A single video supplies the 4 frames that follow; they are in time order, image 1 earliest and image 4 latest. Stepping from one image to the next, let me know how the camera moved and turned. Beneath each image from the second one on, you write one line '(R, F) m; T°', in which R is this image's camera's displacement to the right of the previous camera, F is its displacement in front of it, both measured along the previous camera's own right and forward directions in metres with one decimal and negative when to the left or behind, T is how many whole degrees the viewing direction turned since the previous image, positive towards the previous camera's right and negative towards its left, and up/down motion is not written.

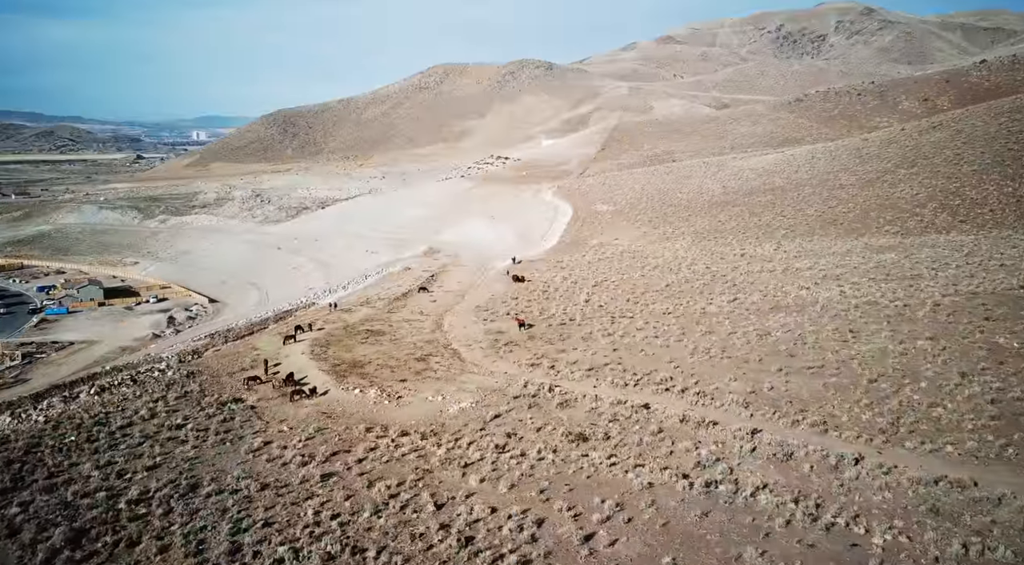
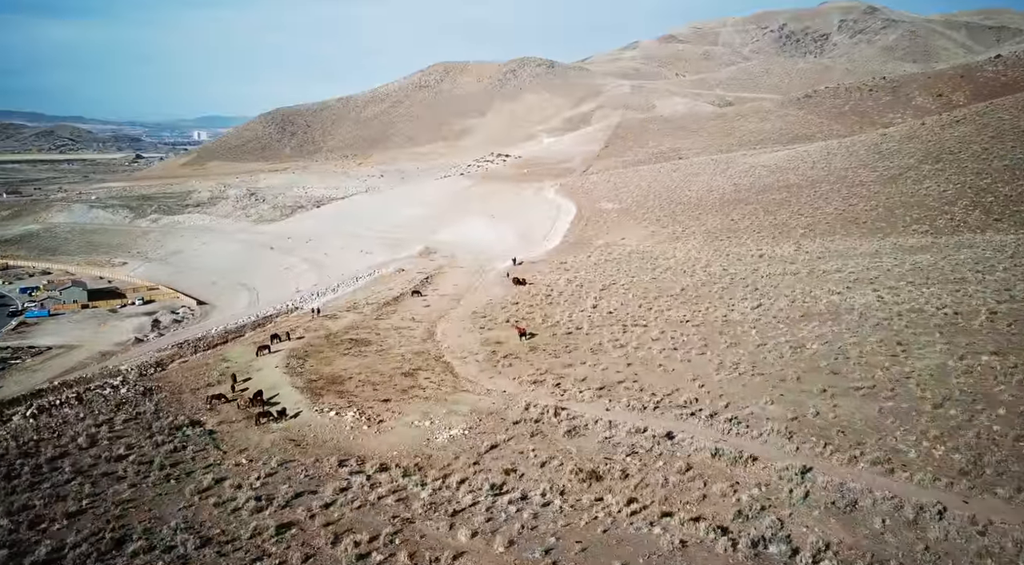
(0.0, +2.7) m; 0°
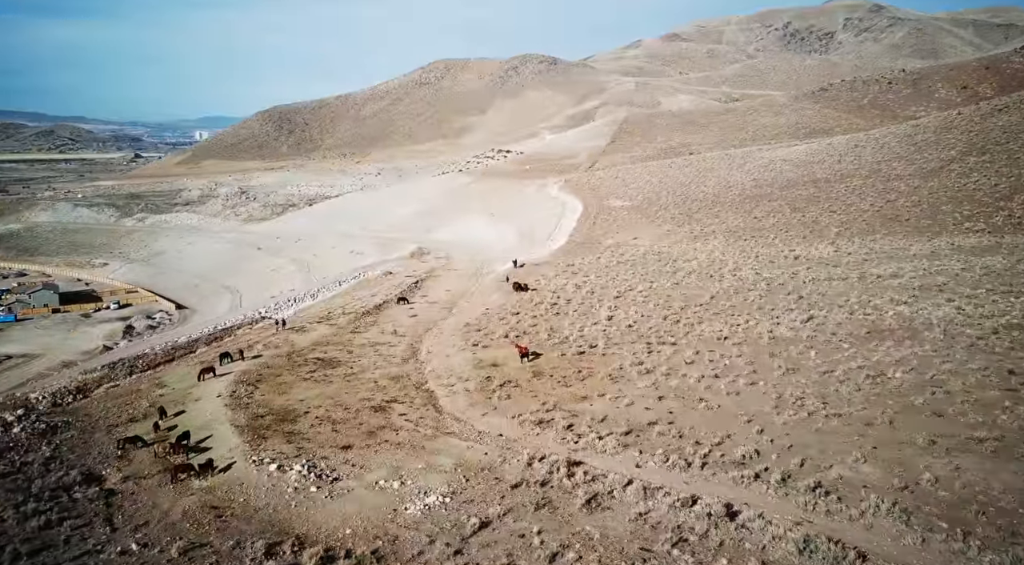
(+0.1, +4.2) m; 0°
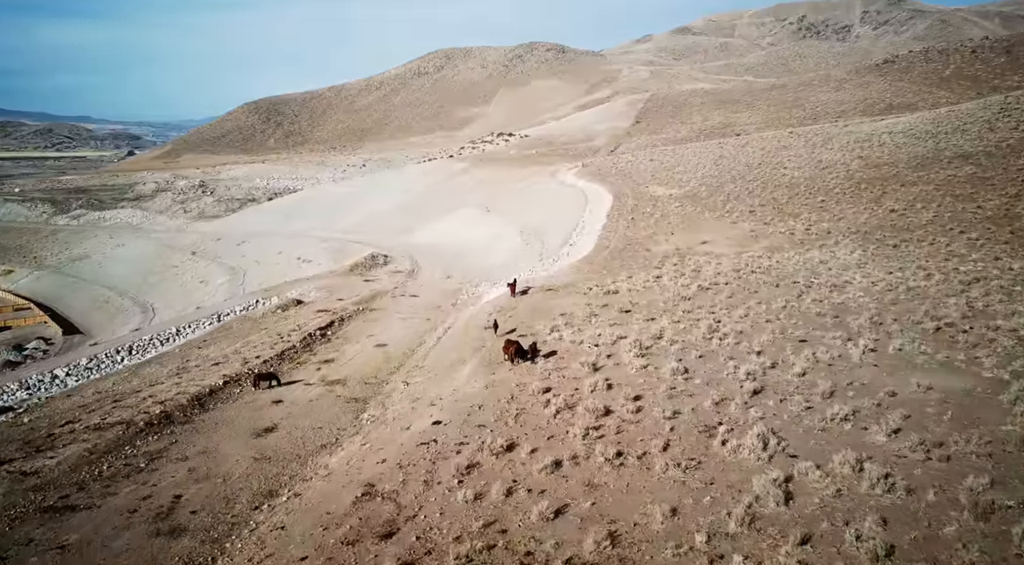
(+0.3, +15.3) m; 0°
